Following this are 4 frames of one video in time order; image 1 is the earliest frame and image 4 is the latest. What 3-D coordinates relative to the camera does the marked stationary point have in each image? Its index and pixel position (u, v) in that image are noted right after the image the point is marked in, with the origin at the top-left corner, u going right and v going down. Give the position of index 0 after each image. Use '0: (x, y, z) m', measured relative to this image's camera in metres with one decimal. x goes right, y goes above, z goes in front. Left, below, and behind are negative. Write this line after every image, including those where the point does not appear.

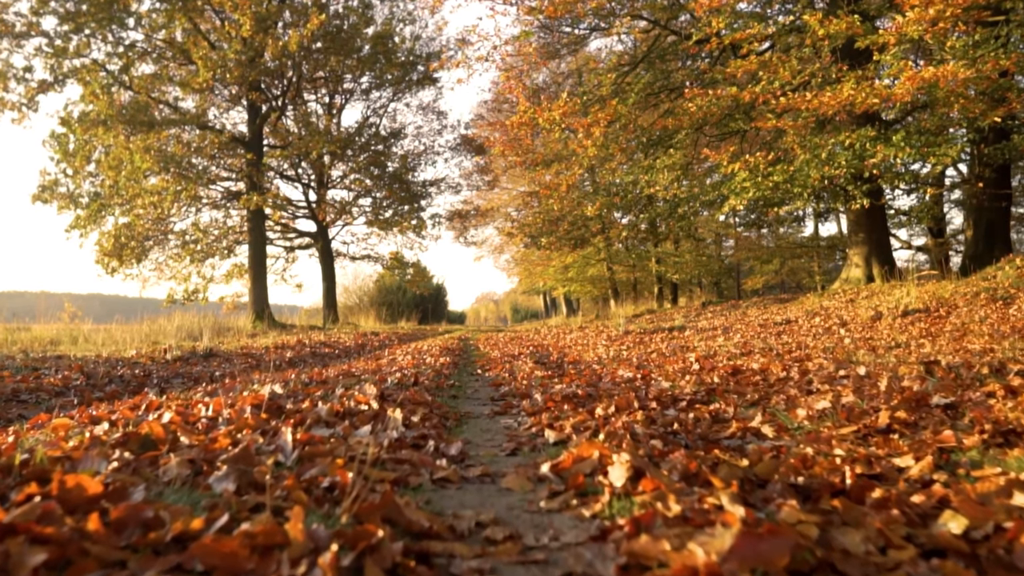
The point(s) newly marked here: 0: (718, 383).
0: (+1.4, -0.6, +4.7) m
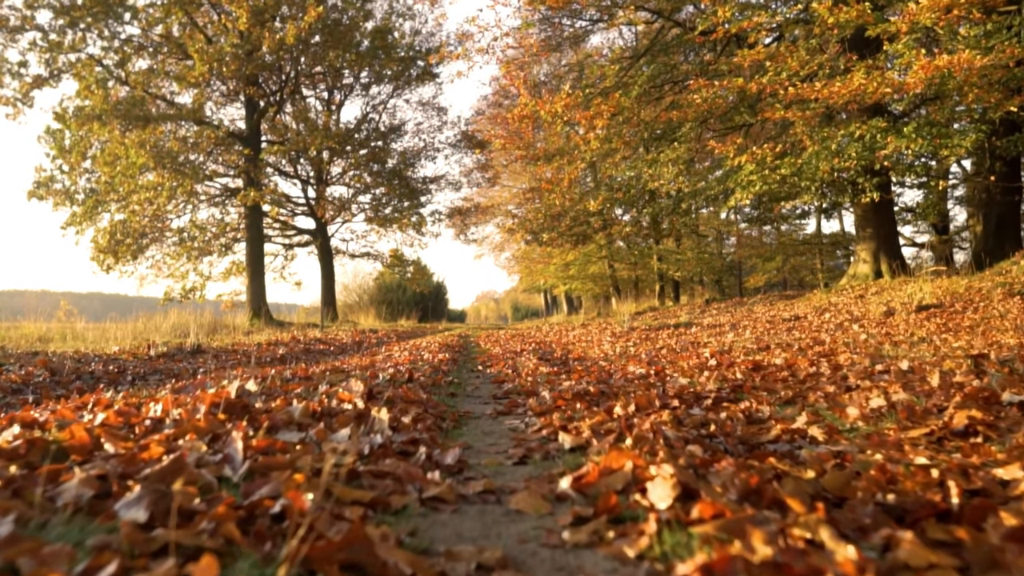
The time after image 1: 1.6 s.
0: (+1.4, -0.6, +4.2) m
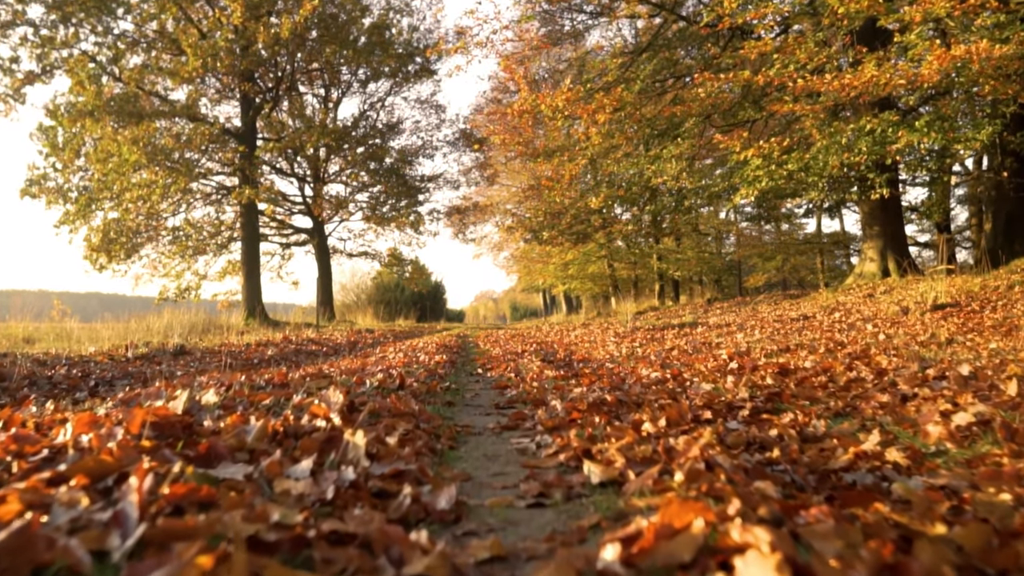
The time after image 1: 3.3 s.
0: (+1.4, -0.5, +3.8) m
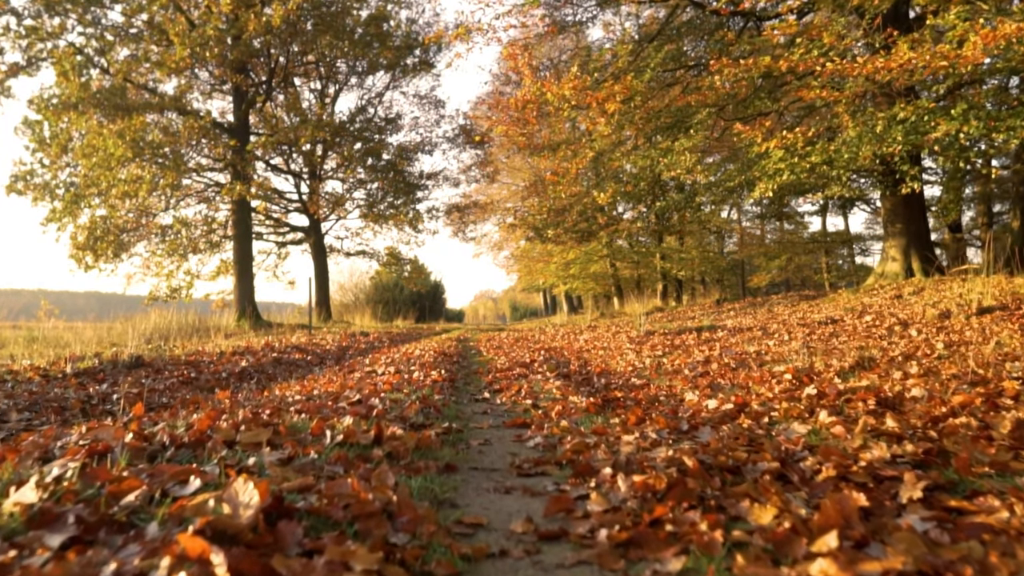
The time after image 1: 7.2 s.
0: (+1.5, -0.6, +2.7) m
